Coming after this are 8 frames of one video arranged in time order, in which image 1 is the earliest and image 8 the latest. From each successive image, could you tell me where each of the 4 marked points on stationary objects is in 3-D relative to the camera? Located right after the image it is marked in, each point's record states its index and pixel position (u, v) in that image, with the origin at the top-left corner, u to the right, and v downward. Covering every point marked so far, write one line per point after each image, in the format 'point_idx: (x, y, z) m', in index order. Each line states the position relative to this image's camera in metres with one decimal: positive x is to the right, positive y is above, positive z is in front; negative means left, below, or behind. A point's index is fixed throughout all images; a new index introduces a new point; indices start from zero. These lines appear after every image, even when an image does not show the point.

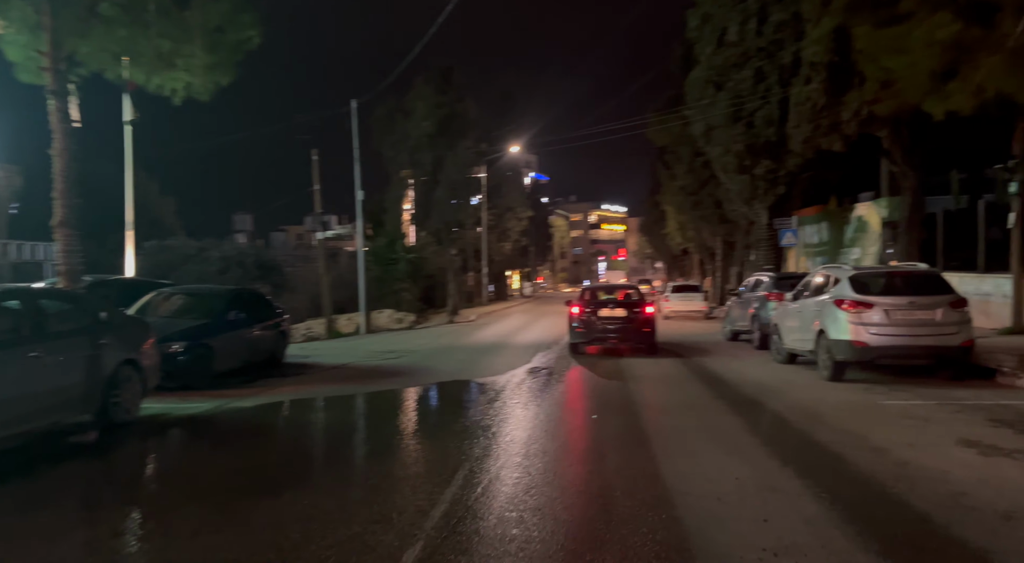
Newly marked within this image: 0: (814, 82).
0: (+6.4, +4.2, +17.7) m
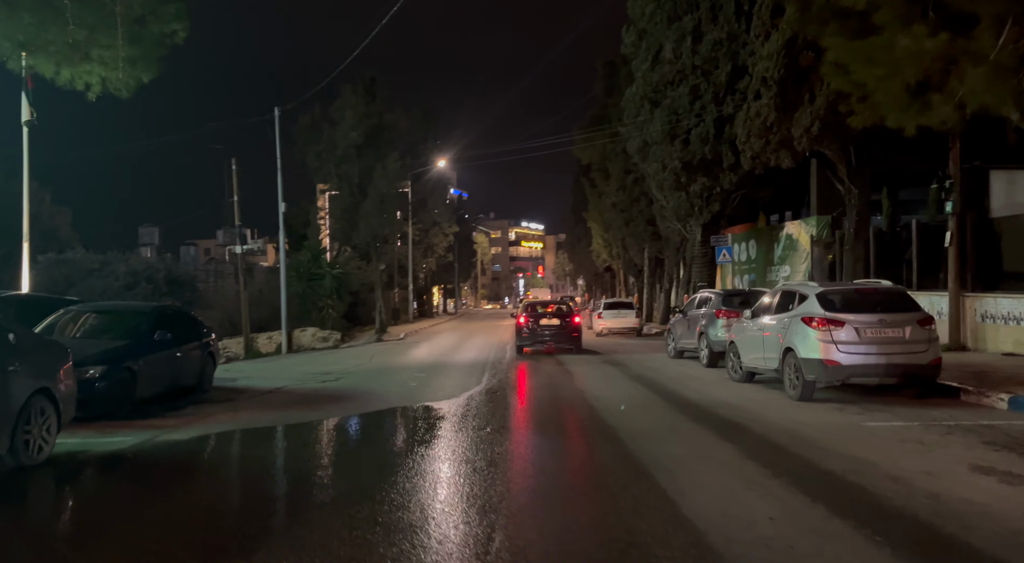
0: (+5.3, +3.9, +17.5) m
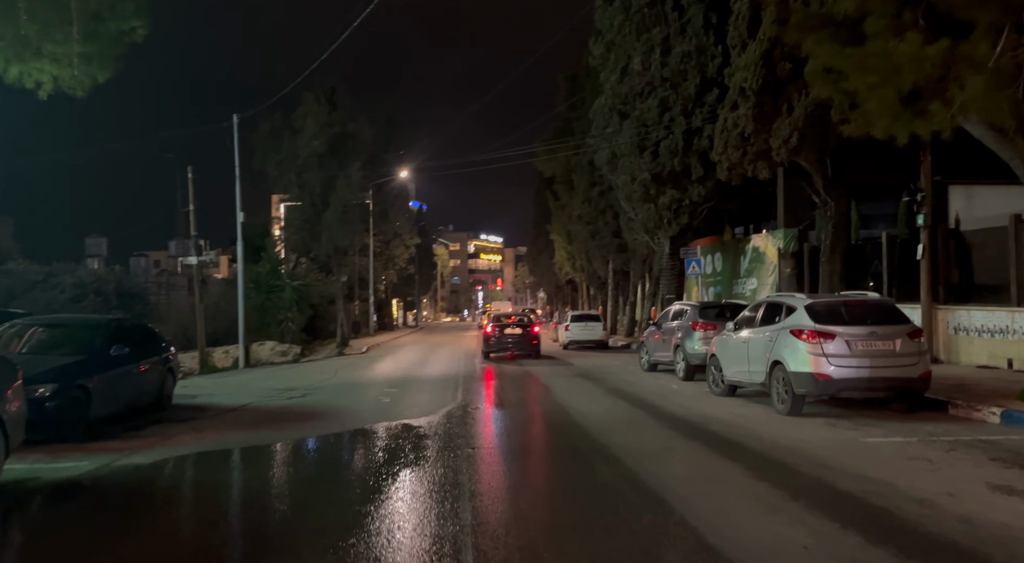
0: (+4.8, +3.6, +17.3) m
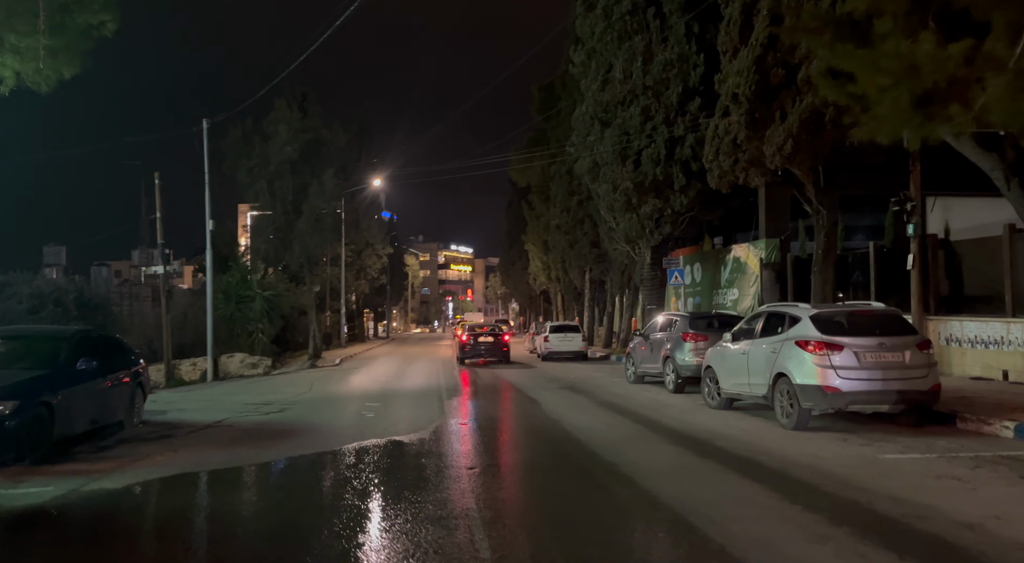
0: (+4.5, +3.4, +17.0) m
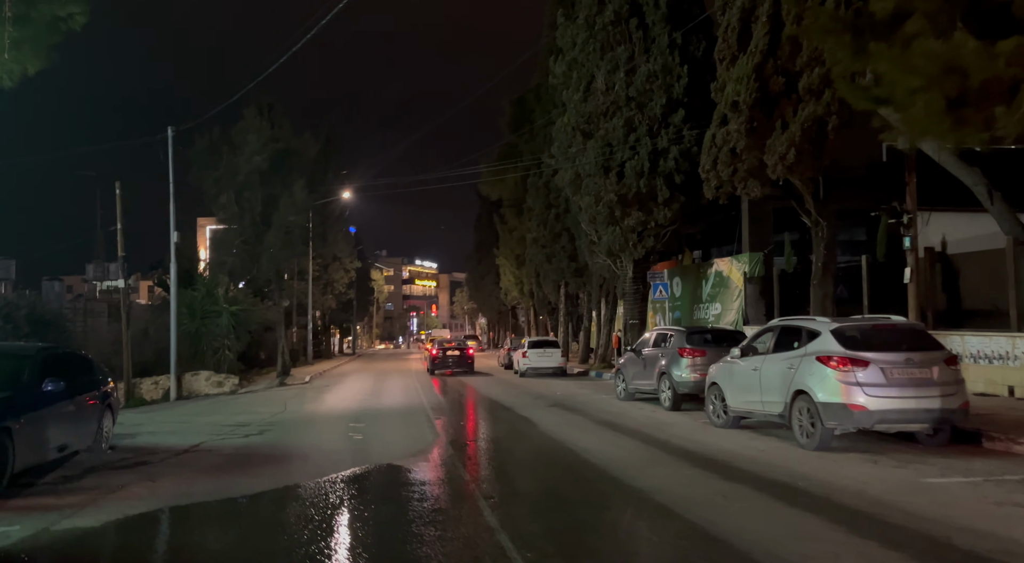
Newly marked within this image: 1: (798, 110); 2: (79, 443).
0: (+4.3, +3.1, +16.5) m
1: (+5.3, +3.2, +15.5) m
2: (-5.7, -2.1, +10.9) m
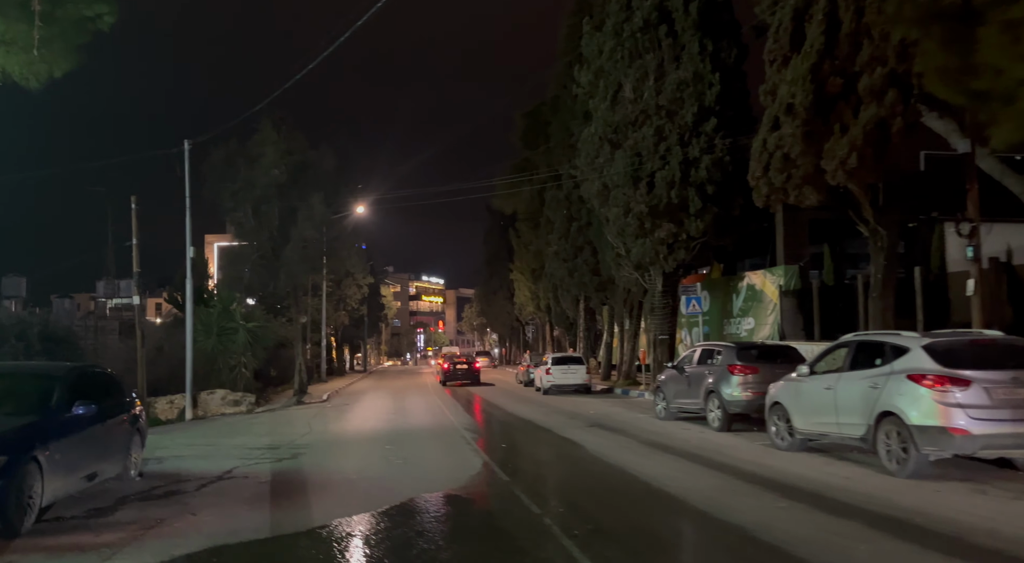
0: (+5.1, +2.9, +15.7) m
1: (+6.1, +3.0, +14.7) m
2: (-4.9, -2.3, +10.1) m
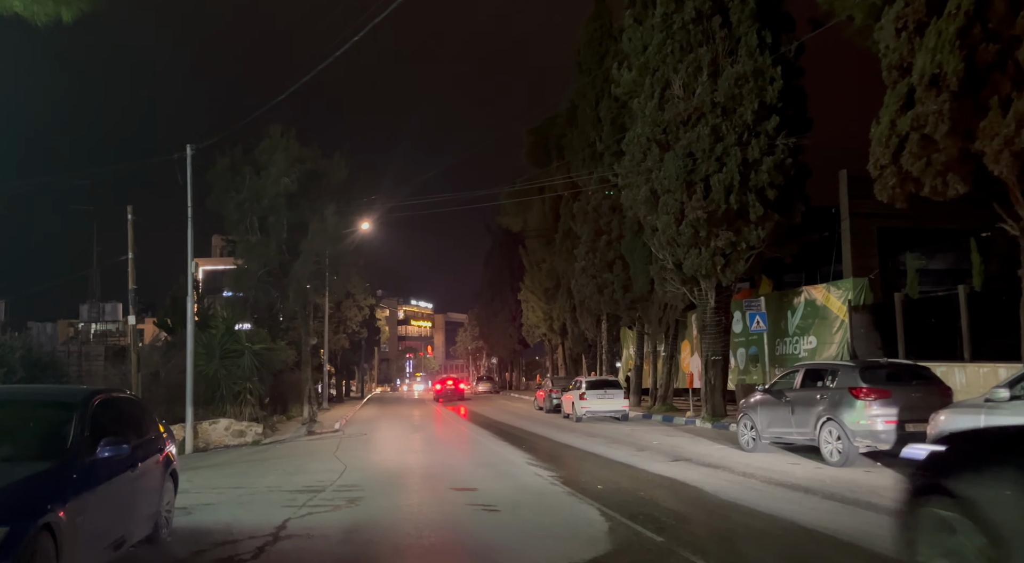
0: (+6.6, +2.8, +13.4) m
1: (+7.6, +2.9, +12.4) m
2: (-3.3, -2.2, +7.3) m
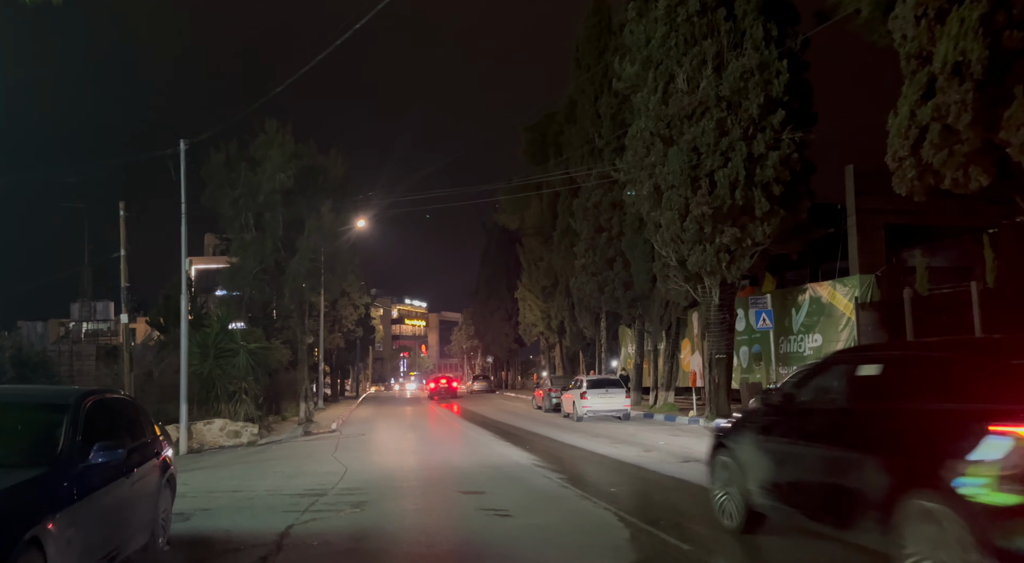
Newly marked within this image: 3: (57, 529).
0: (+6.7, +2.9, +12.9) m
1: (+7.7, +3.0, +12.0) m
2: (-3.1, -2.2, +6.9) m
3: (-2.9, -1.6, +5.2) m
